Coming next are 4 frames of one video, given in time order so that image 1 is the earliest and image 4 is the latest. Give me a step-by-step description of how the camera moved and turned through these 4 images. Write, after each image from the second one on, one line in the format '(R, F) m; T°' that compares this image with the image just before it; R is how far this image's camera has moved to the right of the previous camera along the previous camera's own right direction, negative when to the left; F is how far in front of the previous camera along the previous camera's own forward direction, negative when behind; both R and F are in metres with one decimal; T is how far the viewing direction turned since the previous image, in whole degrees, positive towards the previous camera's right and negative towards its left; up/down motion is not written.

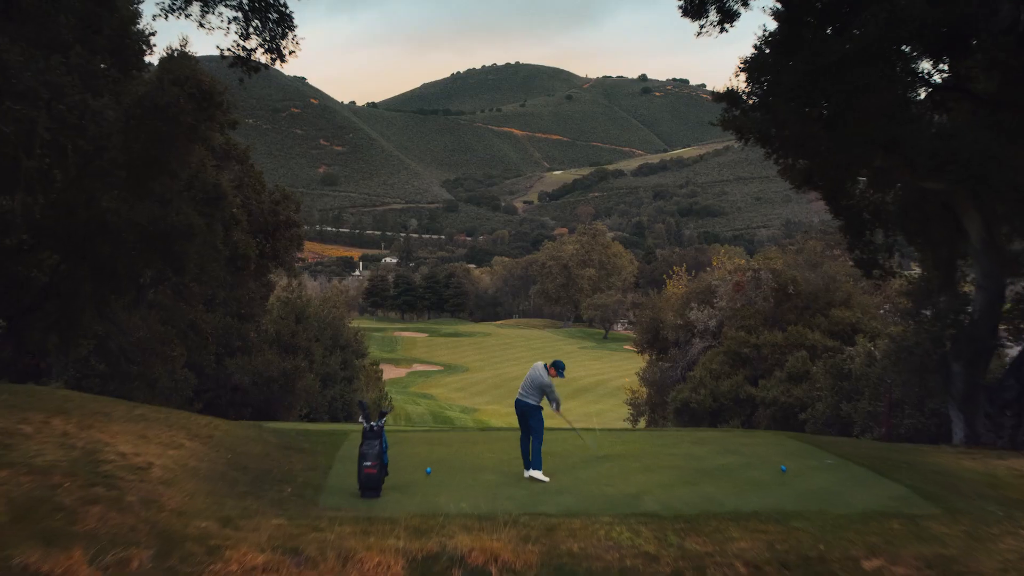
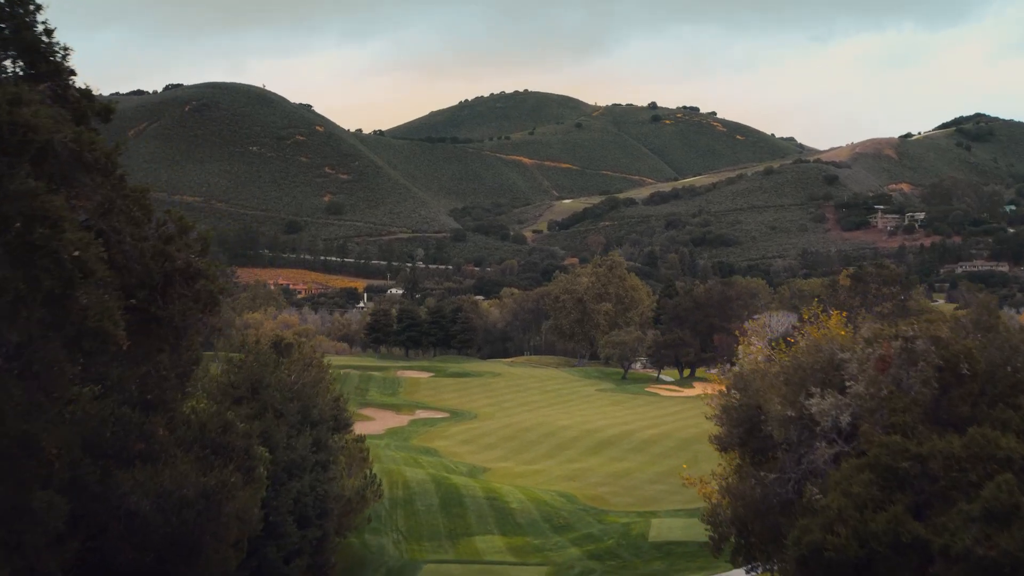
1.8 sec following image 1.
(-0.2, +4.1) m; -1°
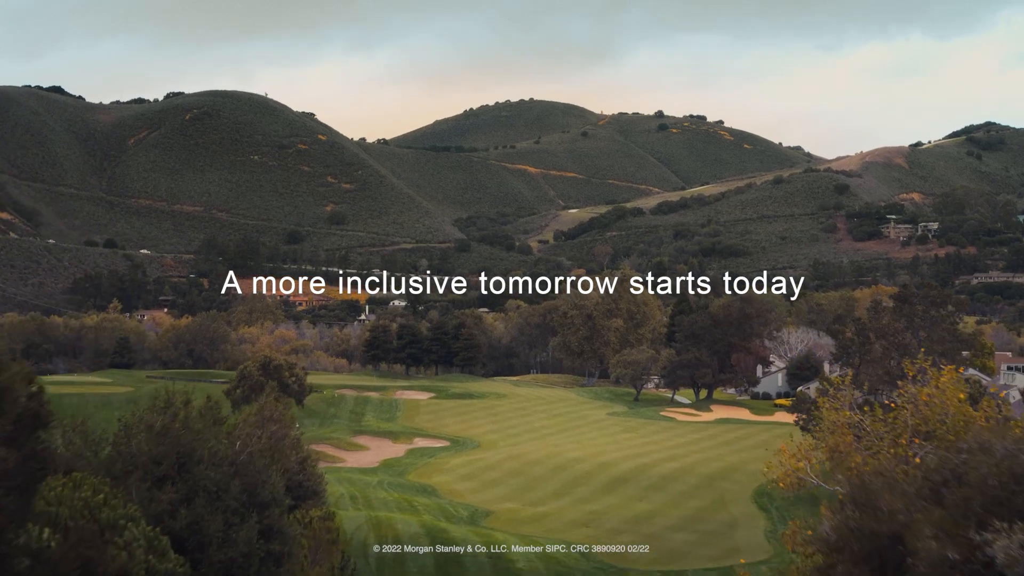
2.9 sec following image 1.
(0.0, +3.1) m; 0°
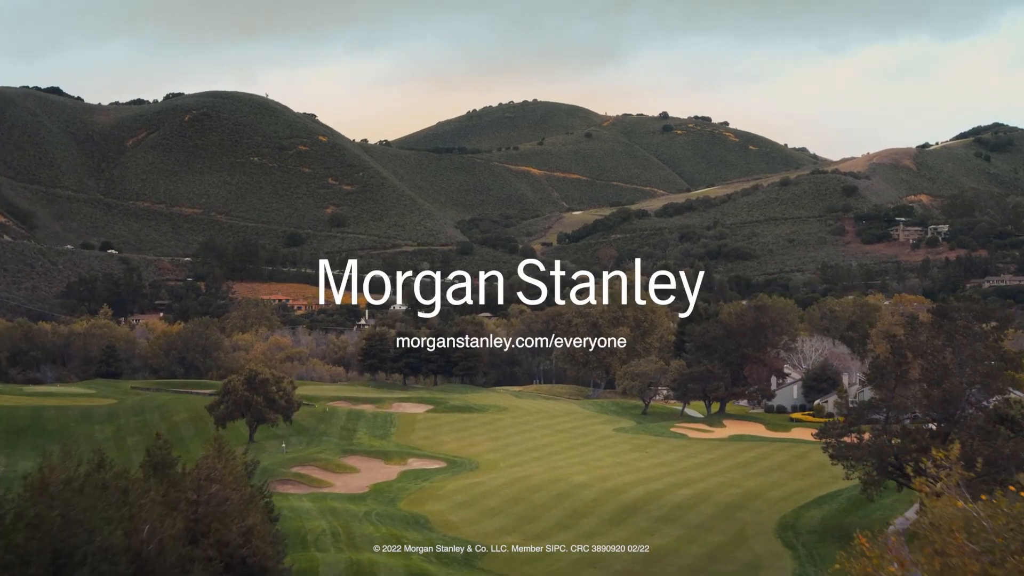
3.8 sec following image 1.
(+0.1, +2.6) m; 0°
